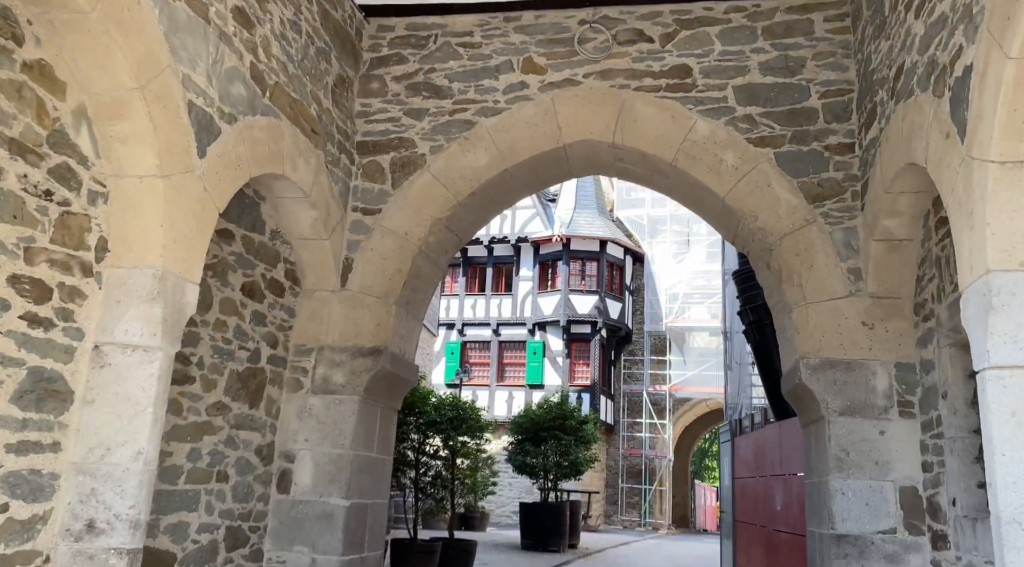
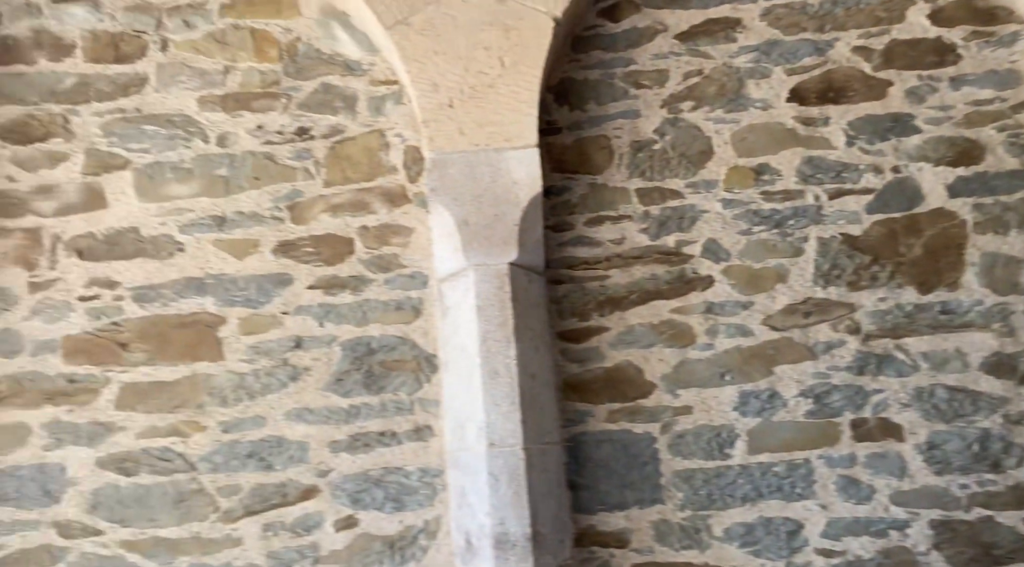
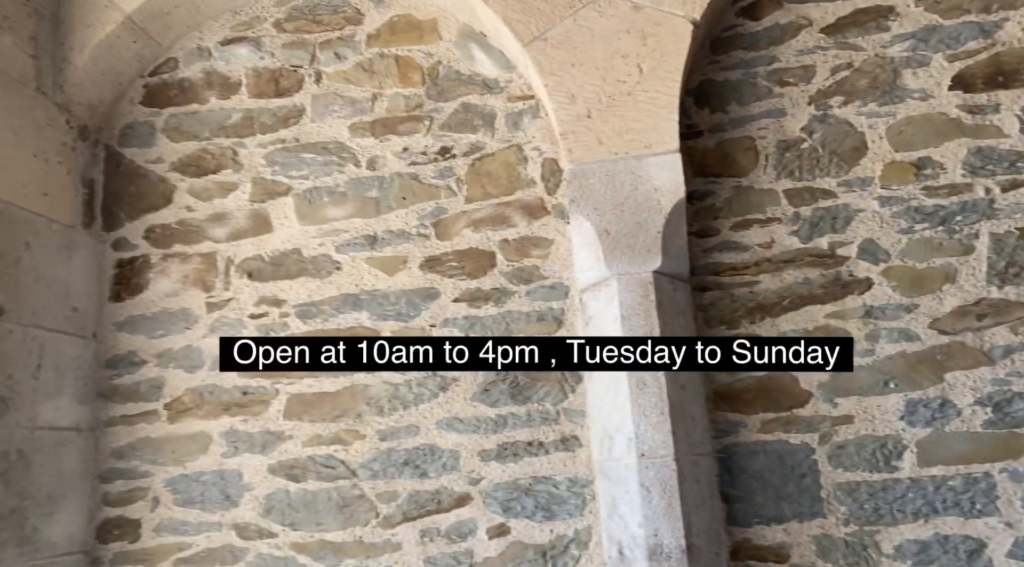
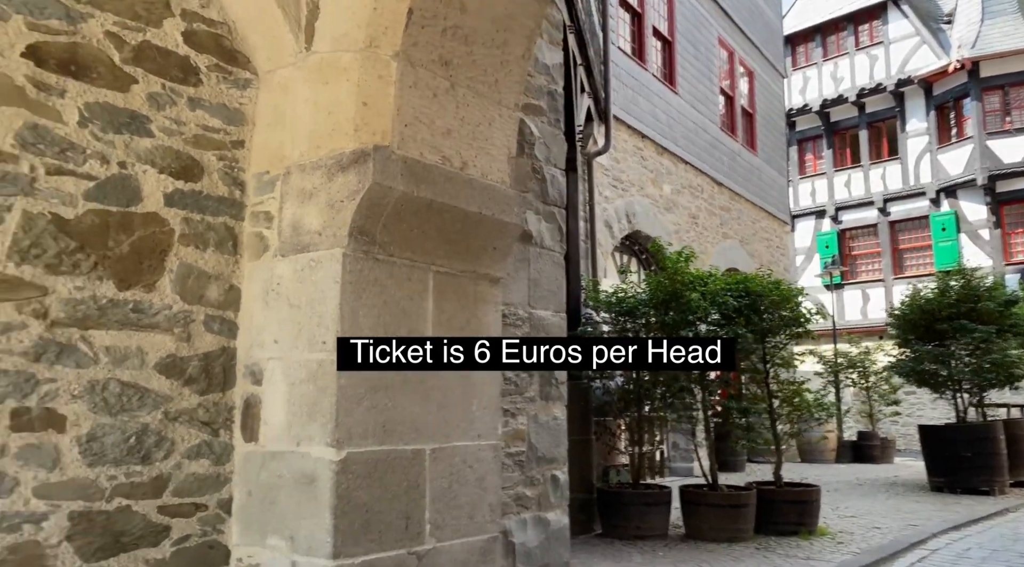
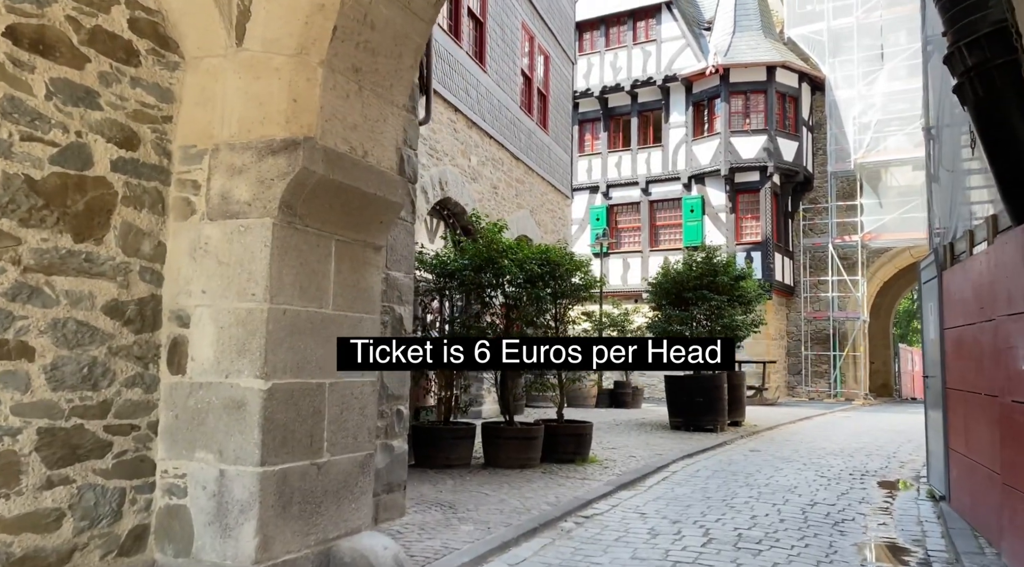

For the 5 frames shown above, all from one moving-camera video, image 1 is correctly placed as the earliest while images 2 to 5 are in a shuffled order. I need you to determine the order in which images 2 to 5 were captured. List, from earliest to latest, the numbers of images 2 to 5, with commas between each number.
5, 4, 2, 3
